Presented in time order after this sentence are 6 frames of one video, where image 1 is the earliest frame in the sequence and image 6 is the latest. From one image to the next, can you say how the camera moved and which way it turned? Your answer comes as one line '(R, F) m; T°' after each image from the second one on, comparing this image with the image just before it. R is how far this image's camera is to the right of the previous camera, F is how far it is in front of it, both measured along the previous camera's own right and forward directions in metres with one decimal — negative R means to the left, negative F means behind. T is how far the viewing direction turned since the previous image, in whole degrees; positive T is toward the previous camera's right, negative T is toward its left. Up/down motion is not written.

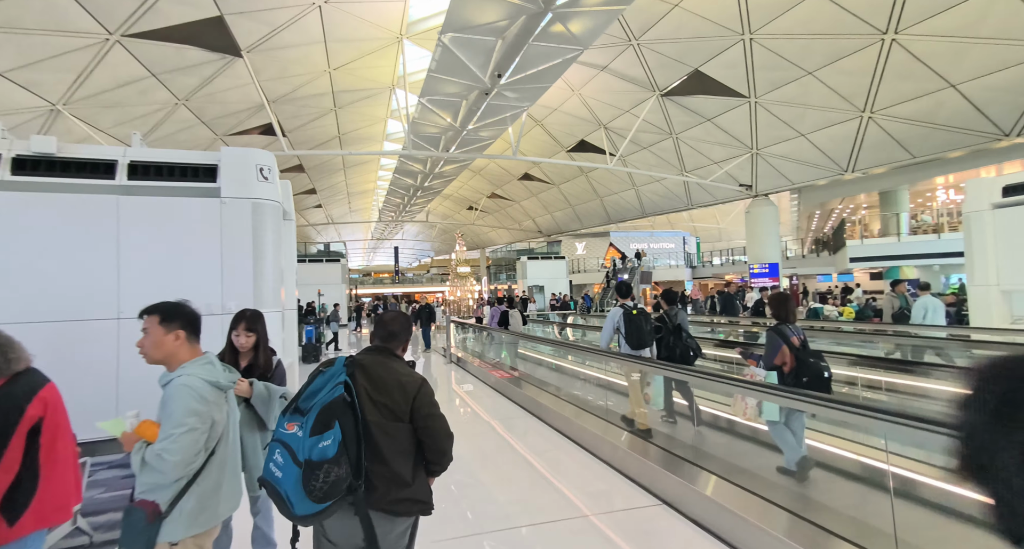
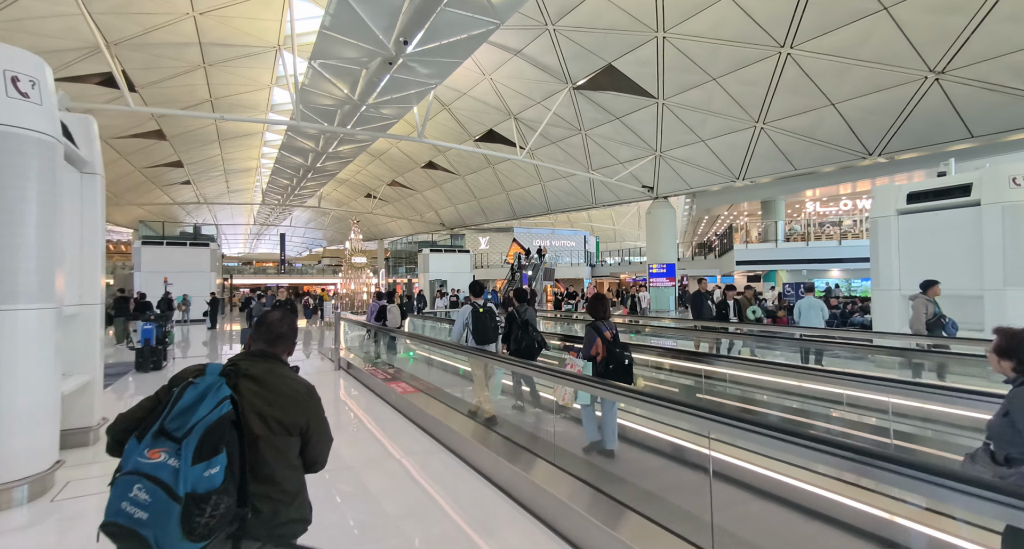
(-0.1, +1.1) m; +12°
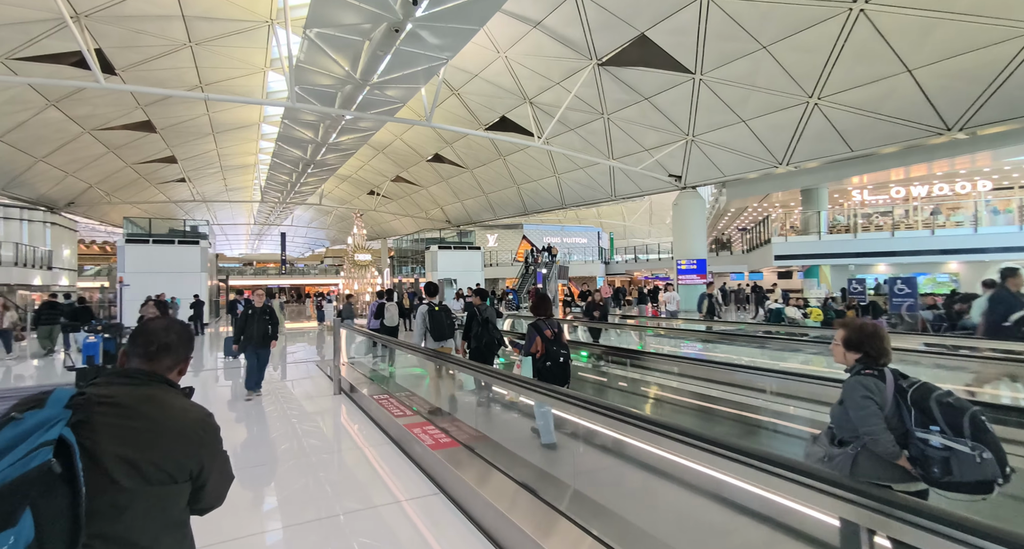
(-0.6, +1.8) m; 0°
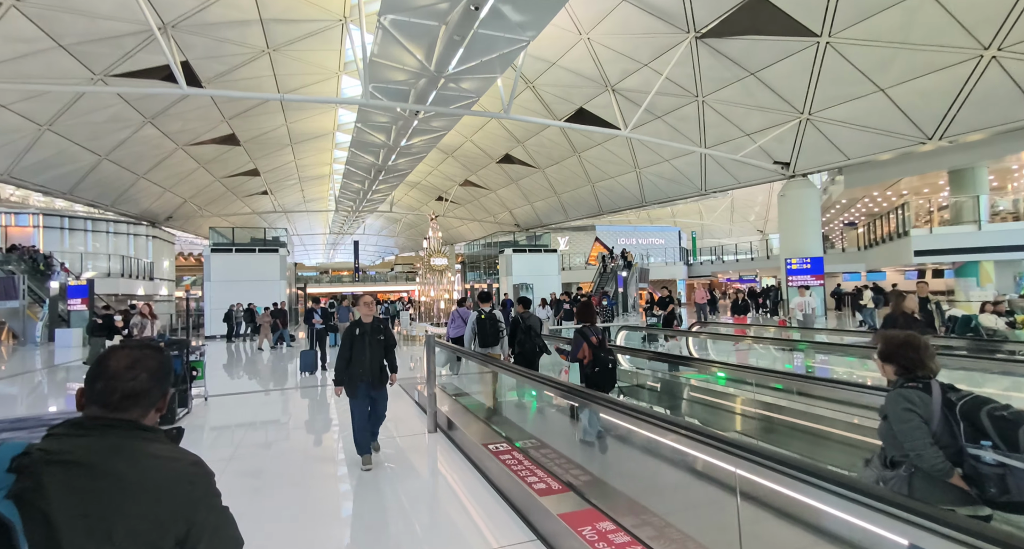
(-0.8, +1.5) m; -8°
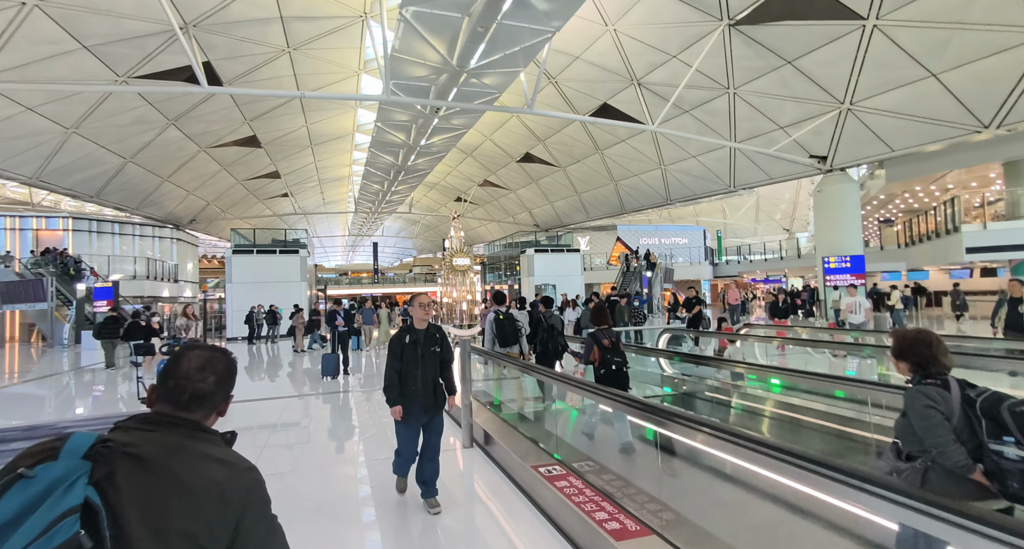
(-0.3, +0.5) m; -2°
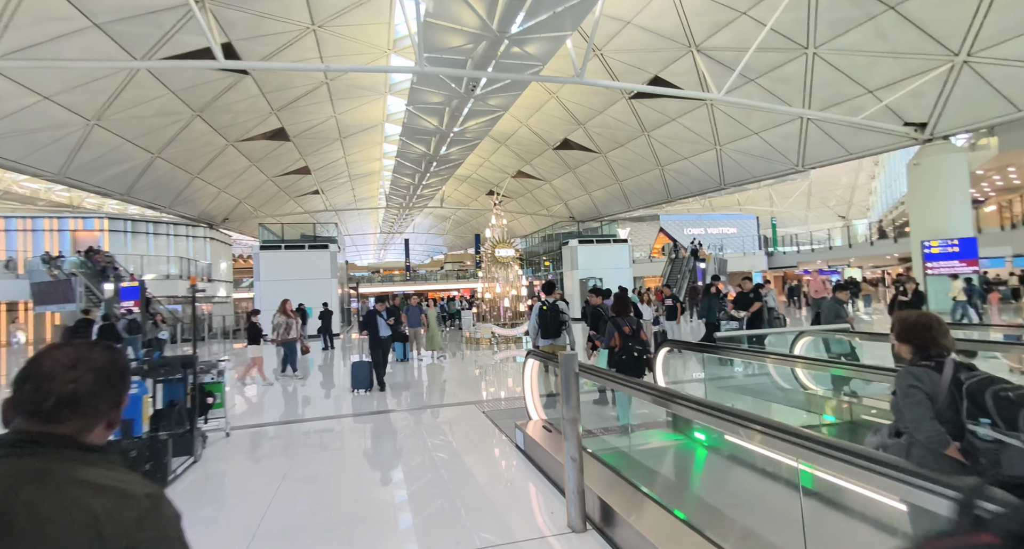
(-0.6, +1.7) m; -3°
